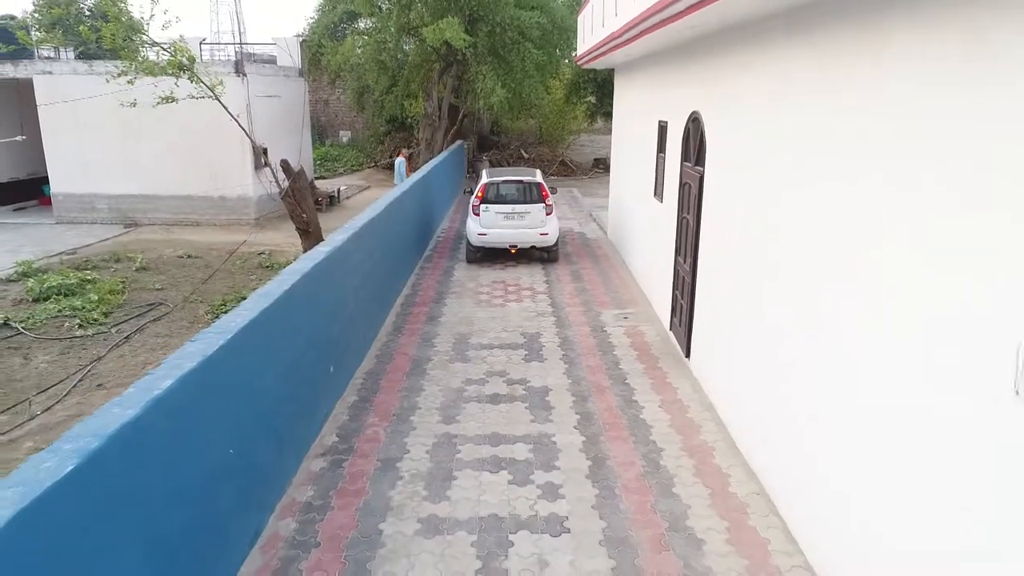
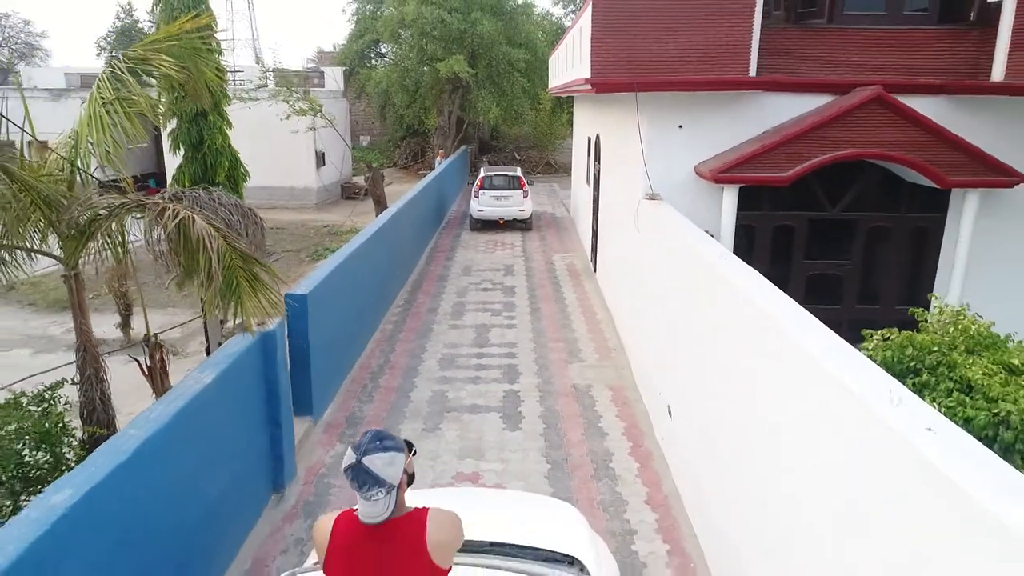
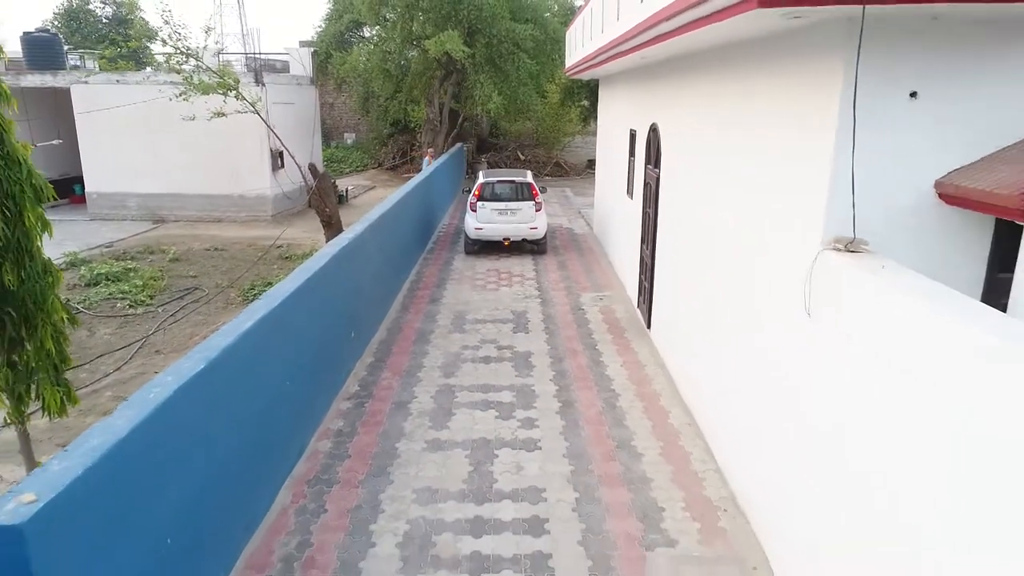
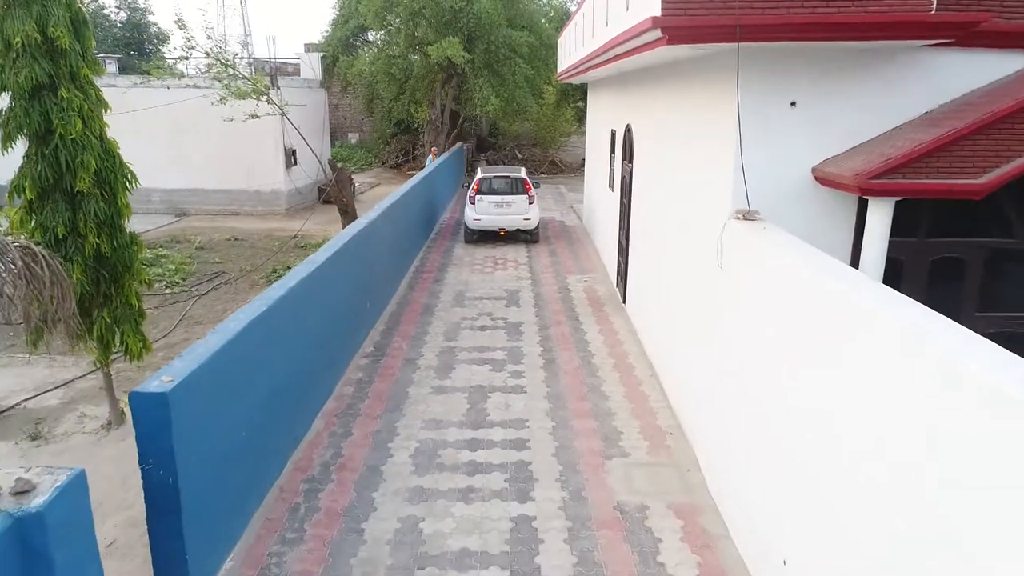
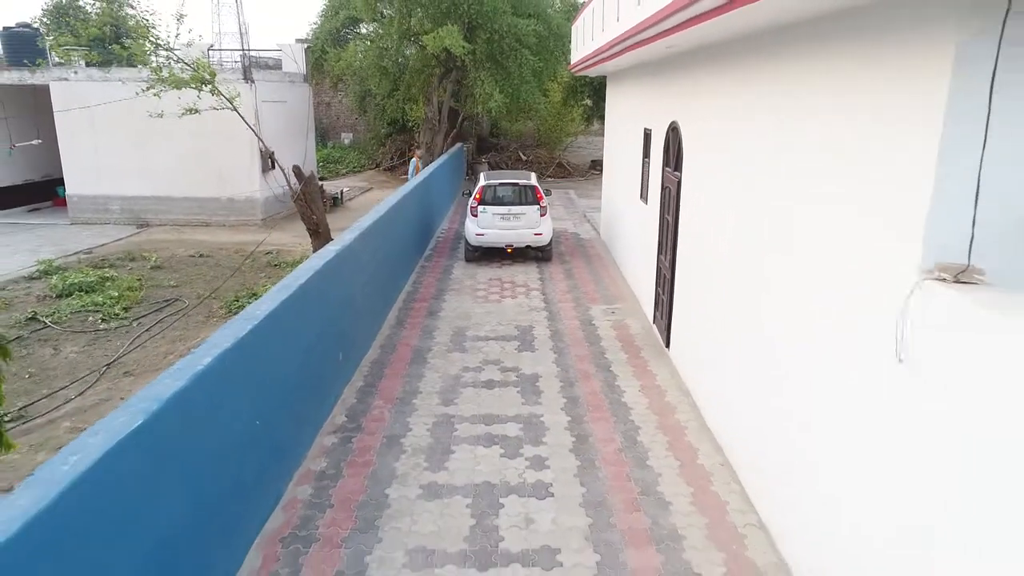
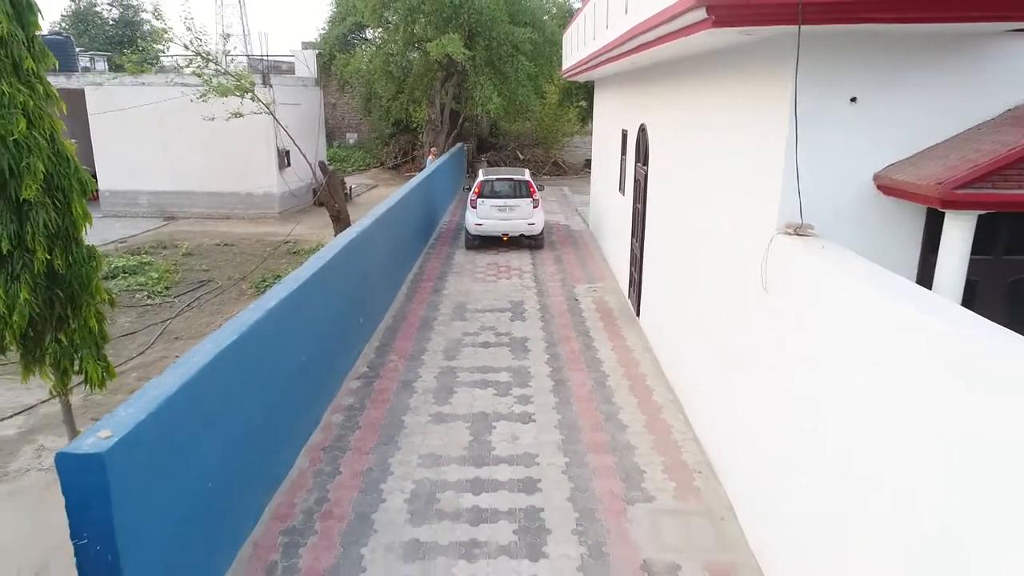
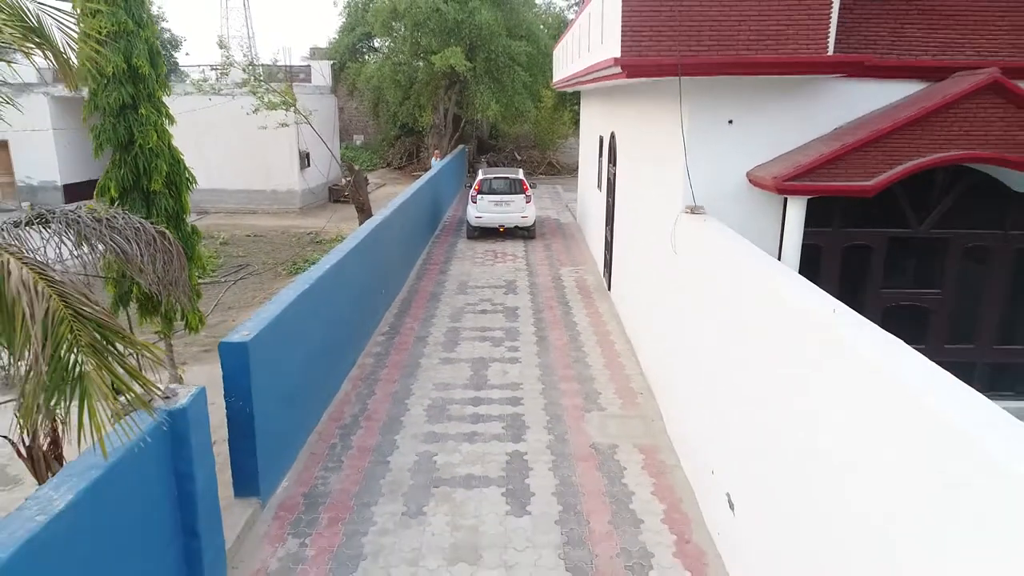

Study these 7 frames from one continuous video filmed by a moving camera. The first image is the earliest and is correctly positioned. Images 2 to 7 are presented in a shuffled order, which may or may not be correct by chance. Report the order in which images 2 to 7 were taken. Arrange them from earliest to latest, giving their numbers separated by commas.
5, 3, 6, 4, 7, 2
